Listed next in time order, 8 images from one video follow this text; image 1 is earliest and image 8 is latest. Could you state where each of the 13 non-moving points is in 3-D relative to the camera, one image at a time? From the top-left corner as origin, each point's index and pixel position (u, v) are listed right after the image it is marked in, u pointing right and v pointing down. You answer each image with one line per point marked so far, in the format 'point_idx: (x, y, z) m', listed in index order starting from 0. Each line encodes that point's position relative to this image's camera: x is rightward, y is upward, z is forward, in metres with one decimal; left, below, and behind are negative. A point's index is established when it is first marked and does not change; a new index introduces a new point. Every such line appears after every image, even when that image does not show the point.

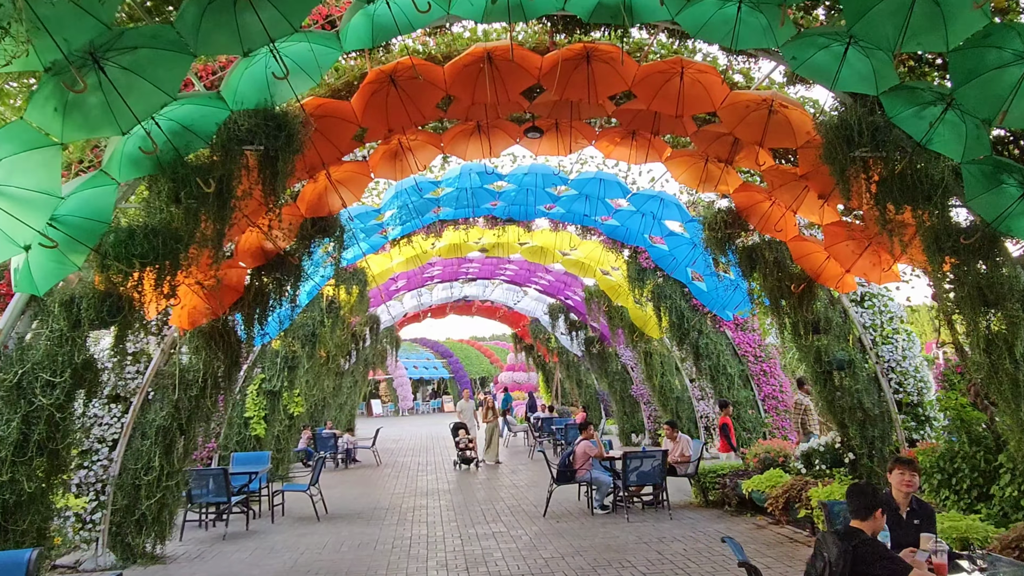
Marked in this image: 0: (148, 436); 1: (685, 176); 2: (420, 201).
0: (-3.2, -1.3, +6.4) m
1: (+1.7, +1.1, +7.3) m
2: (-1.1, +1.0, +8.6) m
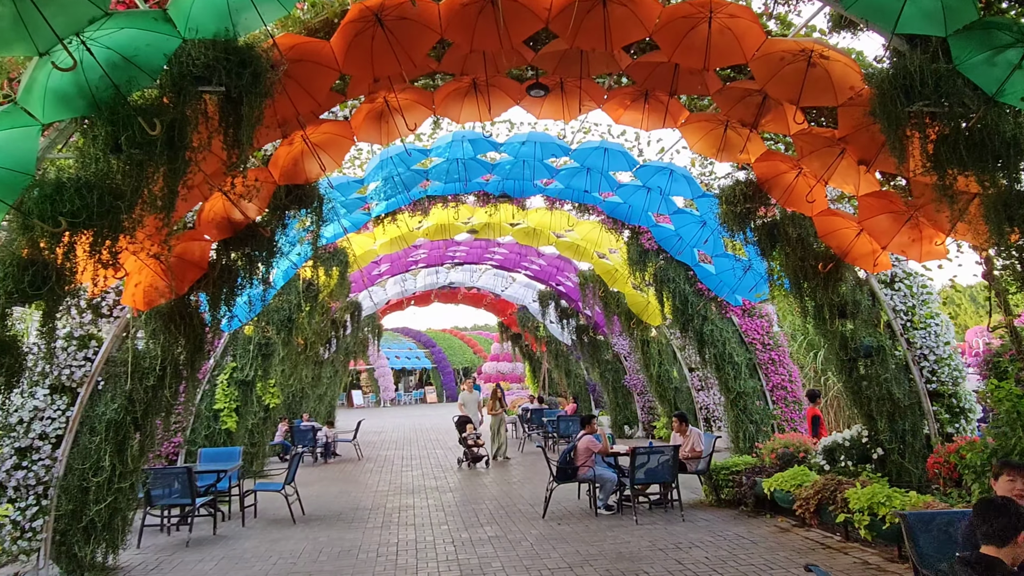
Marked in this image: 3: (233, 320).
0: (-3.1, -1.1, +5.6) m
1: (+1.7, +1.3, +6.6) m
2: (-1.1, +1.2, +7.8) m
3: (-2.8, -0.3, +7.3) m
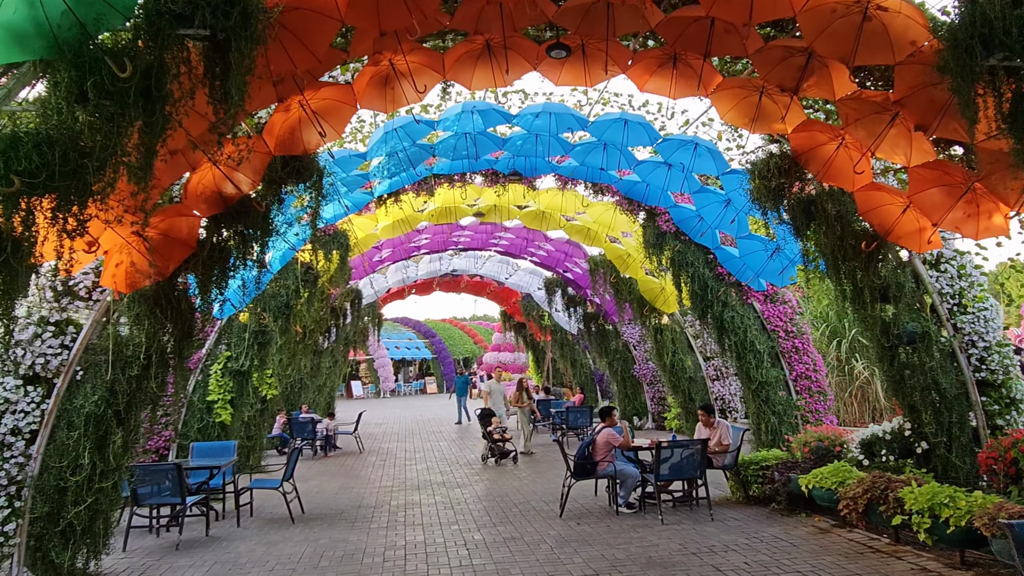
0: (-3.0, -1.0, +5.1) m
1: (+1.8, +1.4, +6.0) m
2: (-1.0, +1.4, +7.3) m
3: (-2.7, -0.2, +6.8) m
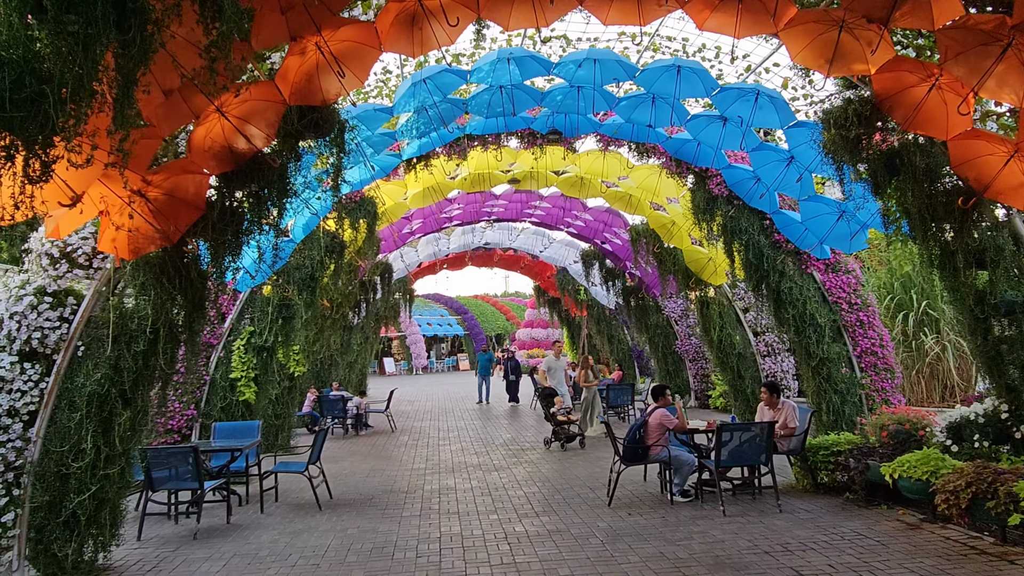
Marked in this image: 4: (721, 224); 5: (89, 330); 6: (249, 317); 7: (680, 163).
0: (-2.7, -0.8, +4.6) m
1: (+2.1, +1.7, +5.3) m
2: (-0.6, +1.7, +6.6) m
3: (-2.3, +0.1, +6.3) m
4: (+2.4, +0.7, +8.6) m
5: (-2.7, -0.3, +4.7) m
6: (-2.9, -0.3, +8.2) m
7: (+2.0, +1.5, +8.6) m
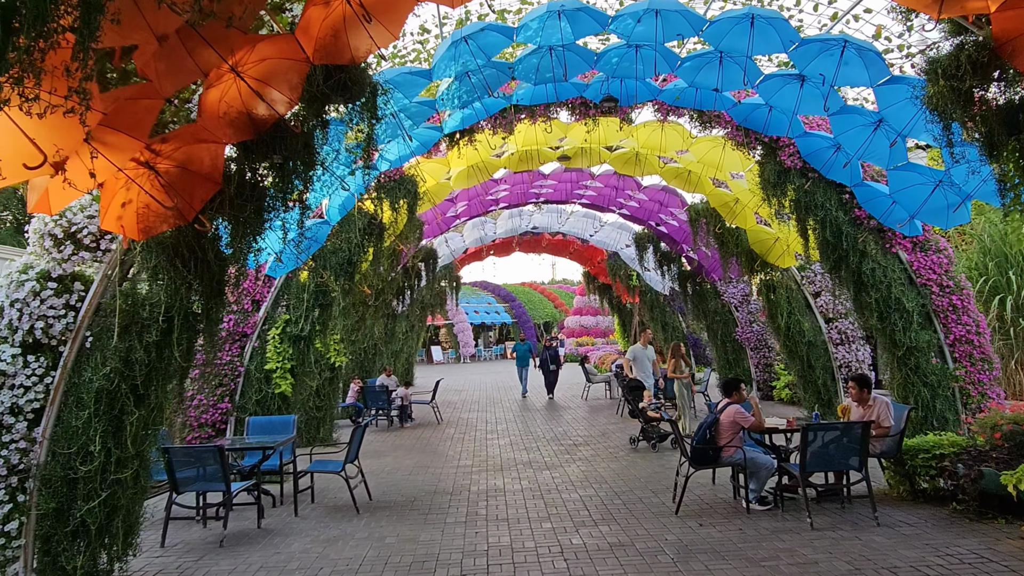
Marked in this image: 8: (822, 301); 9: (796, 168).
0: (-2.4, -0.7, +4.2) m
1: (+2.4, +1.8, +4.5) m
2: (-0.2, +1.8, +6.0) m
3: (-1.9, +0.2, +5.8) m
4: (+3.0, +0.9, +7.8) m
5: (-2.4, -0.2, +4.3) m
6: (-2.4, -0.2, +7.8) m
7: (+2.5, +1.6, +7.8) m
8: (+4.3, -0.2, +10.2) m
9: (+3.0, +1.3, +7.7) m
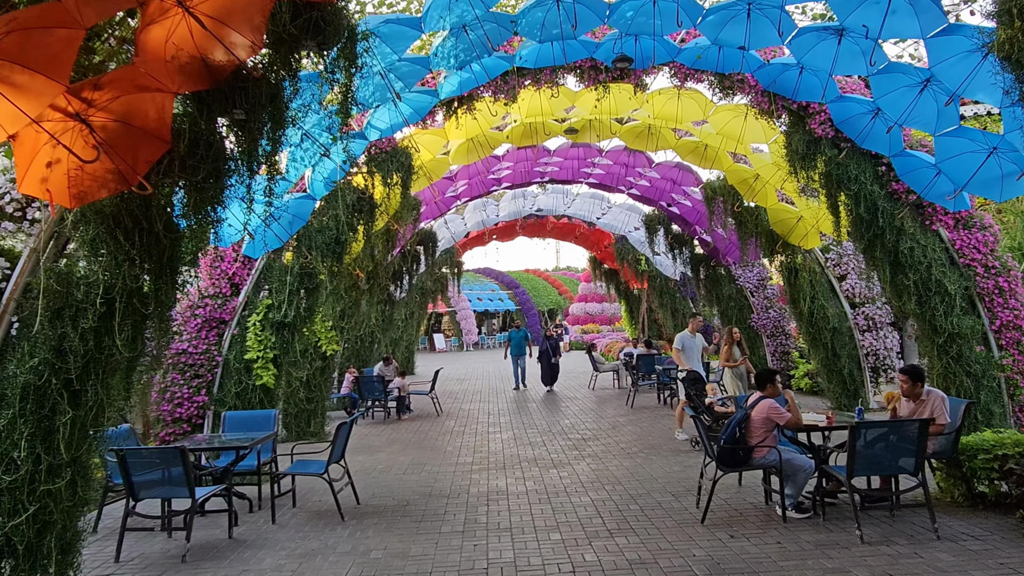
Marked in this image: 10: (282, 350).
0: (-2.4, -0.6, +3.5) m
1: (+2.4, +1.9, +3.8) m
2: (-0.2, +2.0, +5.3) m
3: (-1.9, +0.4, +5.1) m
4: (+3.0, +1.1, +7.1) m
5: (-2.4, -0.1, +3.6) m
6: (-2.4, 0.0, +7.1) m
7: (+2.5, +1.8, +7.1) m
8: (+4.3, 0.0, +9.6) m
9: (+3.0, +1.4, +7.0) m
10: (-2.2, -0.6, +7.0) m
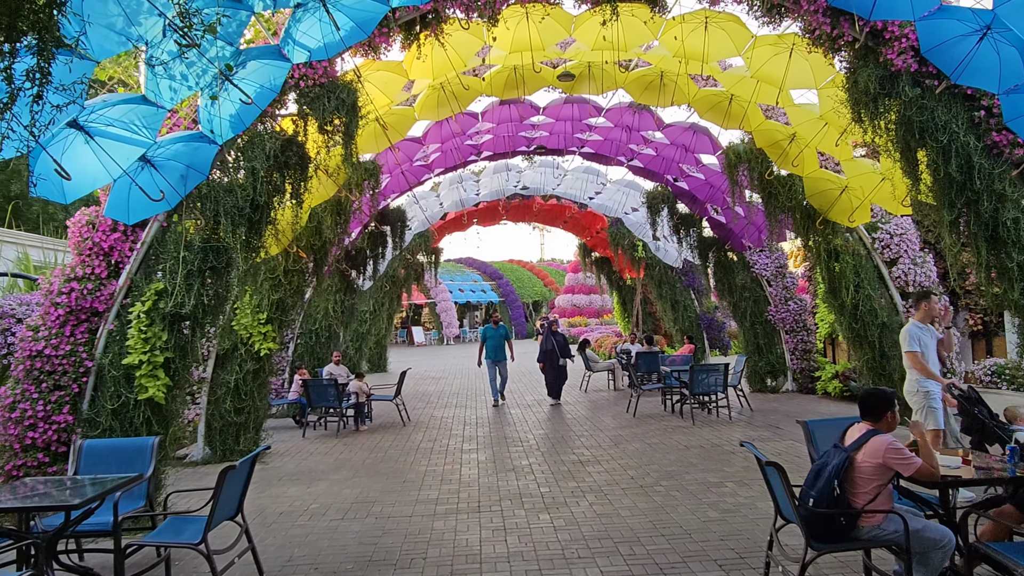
0: (-2.5, -0.4, +1.7) m
1: (+2.4, +2.0, +2.1) m
2: (-0.3, +2.1, +3.5) m
3: (-2.0, +0.5, +3.3) m
4: (+2.9, +1.2, +5.4) m
5: (-2.5, 0.0, +1.8) m
6: (-2.5, +0.1, +5.3) m
7: (+2.4, +2.0, +5.4) m
8: (+4.1, +0.2, +7.9) m
9: (+2.9, +1.6, +5.3) m
10: (-2.3, -0.5, +5.2) m
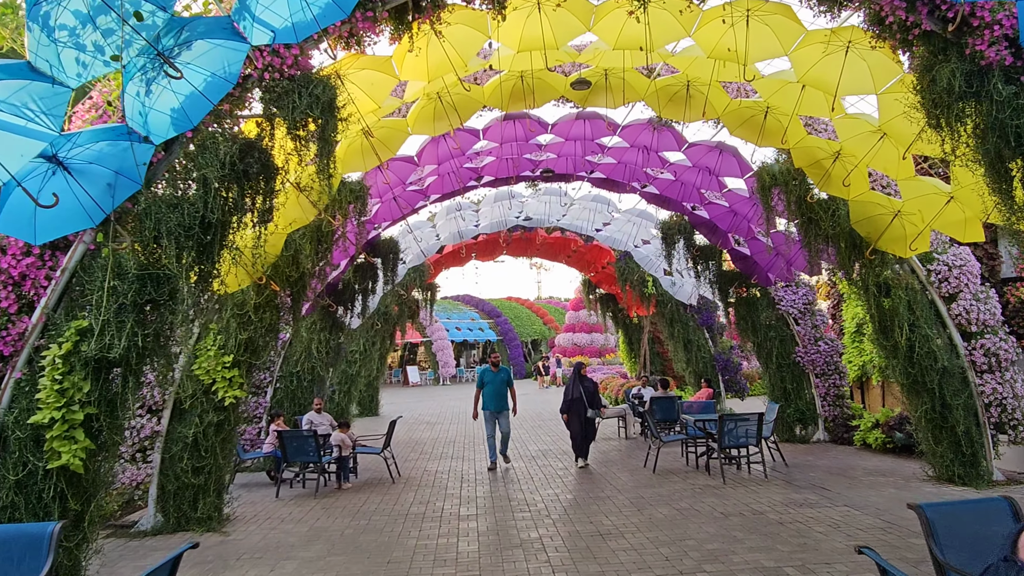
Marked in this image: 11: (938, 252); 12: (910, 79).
0: (-2.4, -0.5, +0.7) m
1: (+2.4, +2.0, +1.2) m
2: (-0.2, +1.9, +2.6) m
3: (-1.9, +0.4, +2.3) m
4: (+2.9, +1.0, +4.5) m
5: (-2.4, 0.0, +0.8) m
6: (-2.5, -0.1, +4.3) m
7: (+2.4, +1.7, +4.5) m
8: (+4.2, -0.2, +6.9) m
9: (+2.9, +1.3, +4.4) m
10: (-2.3, -0.7, +4.2) m
11: (+4.2, +0.4, +7.3) m
12: (+2.7, +1.4, +5.0) m
